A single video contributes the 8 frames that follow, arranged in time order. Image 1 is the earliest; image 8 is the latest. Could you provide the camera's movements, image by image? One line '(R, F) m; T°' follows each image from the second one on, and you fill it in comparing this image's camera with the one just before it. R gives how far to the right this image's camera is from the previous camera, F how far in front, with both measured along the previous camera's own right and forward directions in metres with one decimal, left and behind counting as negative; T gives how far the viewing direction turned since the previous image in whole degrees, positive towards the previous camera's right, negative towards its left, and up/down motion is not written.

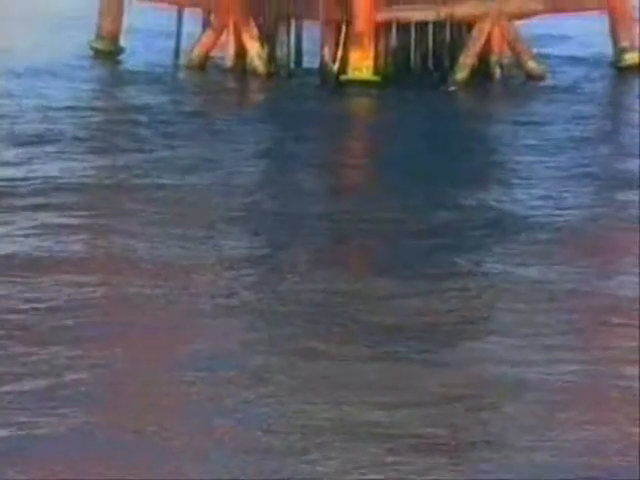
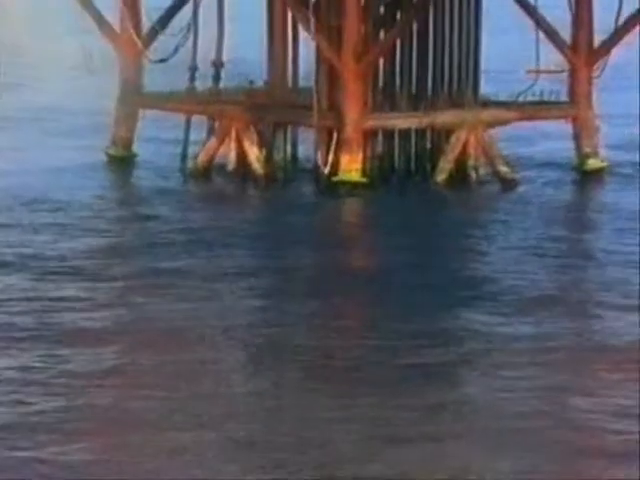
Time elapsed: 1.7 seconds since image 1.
(0.0, -0.8) m; 0°
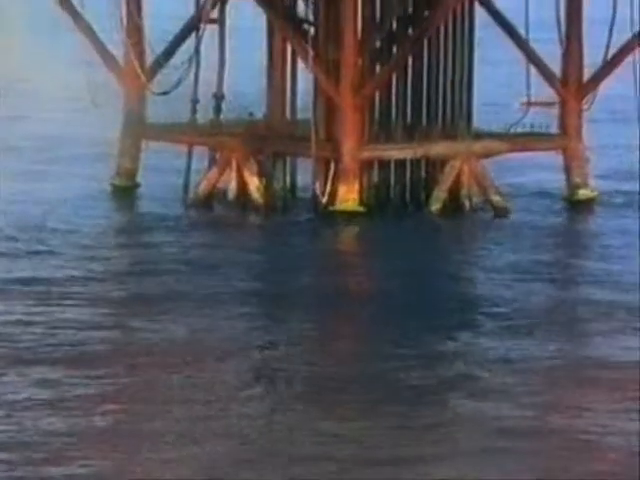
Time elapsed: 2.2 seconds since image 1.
(0.0, -0.2) m; 0°
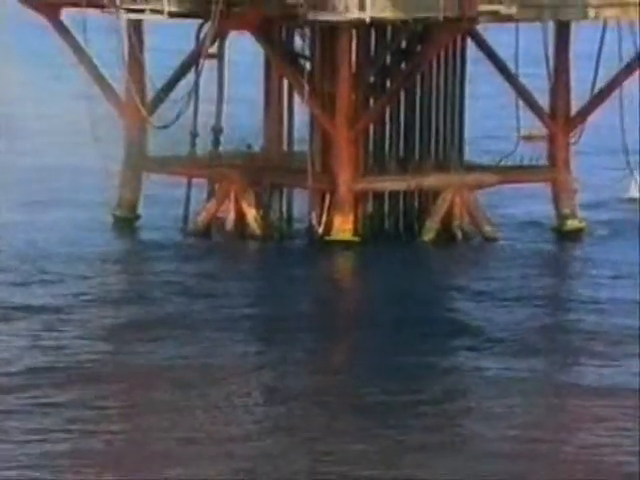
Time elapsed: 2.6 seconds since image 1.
(0.0, -0.2) m; 0°
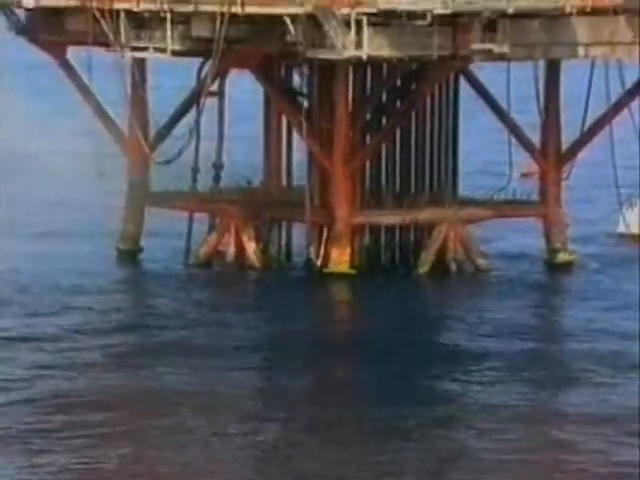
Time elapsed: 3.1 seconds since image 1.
(0.0, -0.2) m; 0°
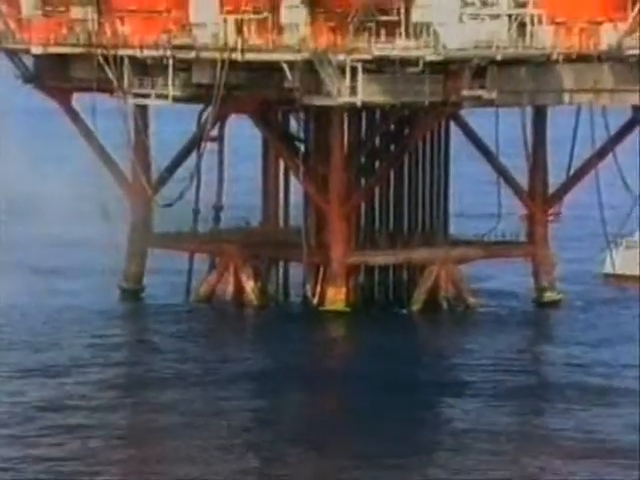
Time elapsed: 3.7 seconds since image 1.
(0.0, -0.3) m; 0°
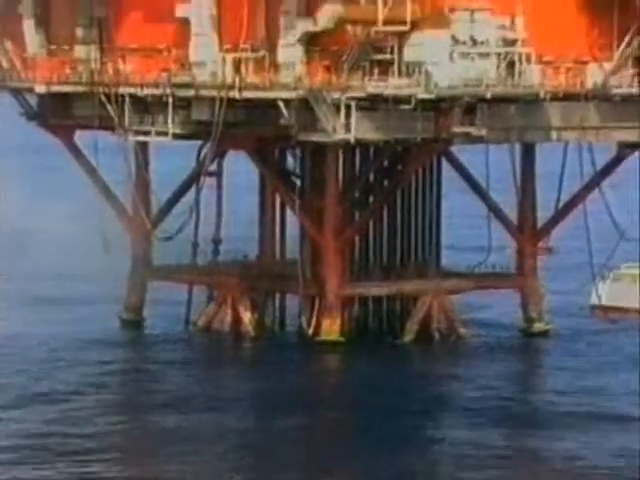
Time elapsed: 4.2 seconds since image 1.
(0.0, -0.3) m; 0°
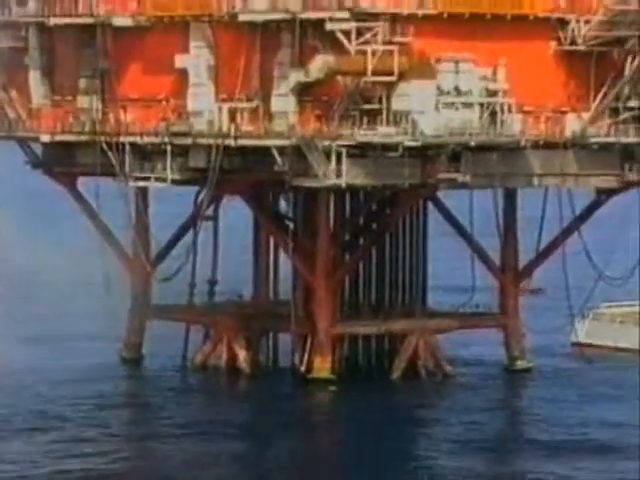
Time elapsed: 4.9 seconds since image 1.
(0.0, -0.4) m; 0°
